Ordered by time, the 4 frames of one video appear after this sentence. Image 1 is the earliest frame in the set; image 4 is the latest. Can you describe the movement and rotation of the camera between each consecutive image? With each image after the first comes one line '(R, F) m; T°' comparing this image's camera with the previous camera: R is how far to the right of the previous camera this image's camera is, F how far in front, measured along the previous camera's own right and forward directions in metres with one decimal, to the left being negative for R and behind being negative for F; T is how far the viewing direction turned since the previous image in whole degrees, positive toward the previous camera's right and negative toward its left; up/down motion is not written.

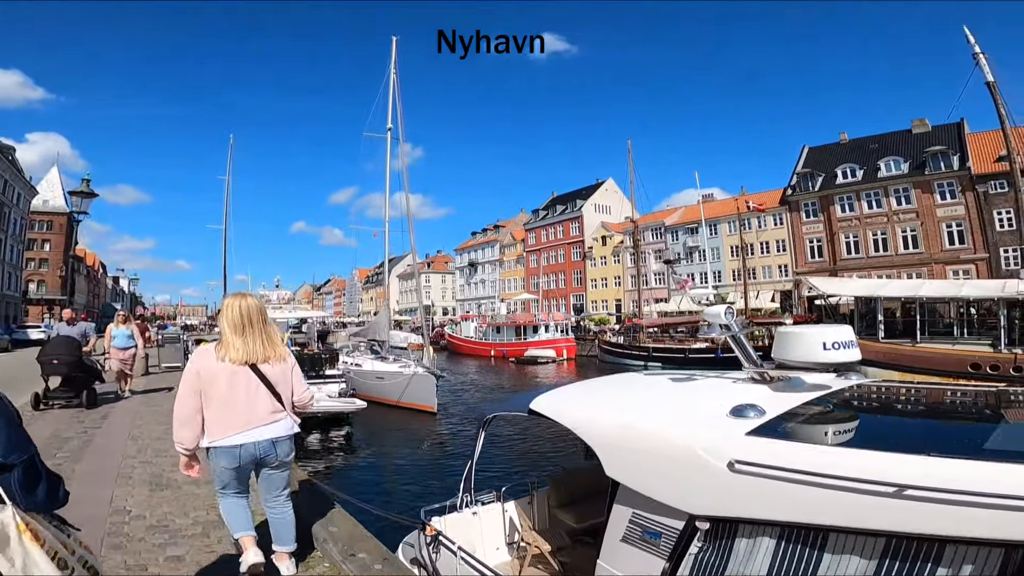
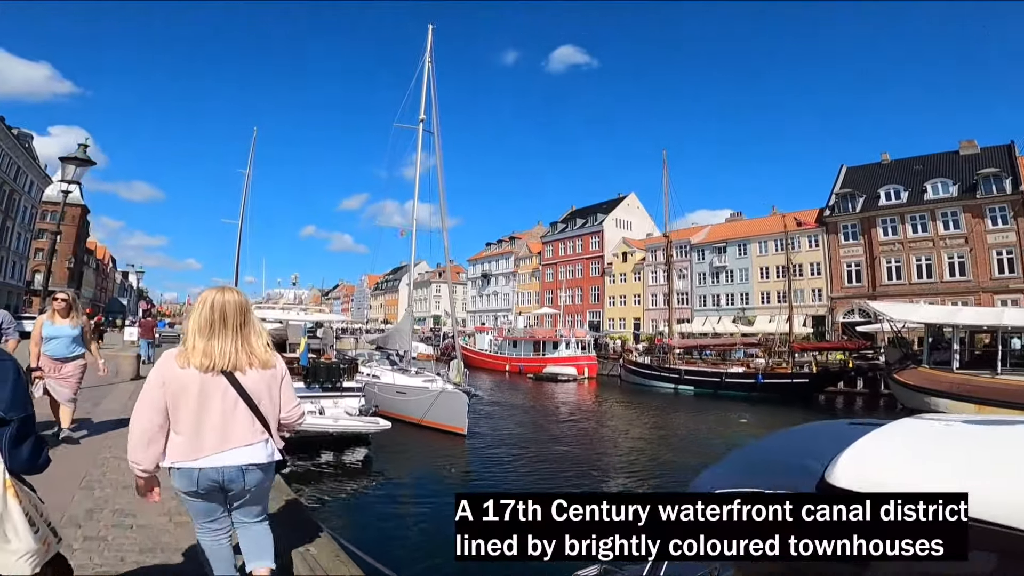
(-0.9, +1.6) m; -1°
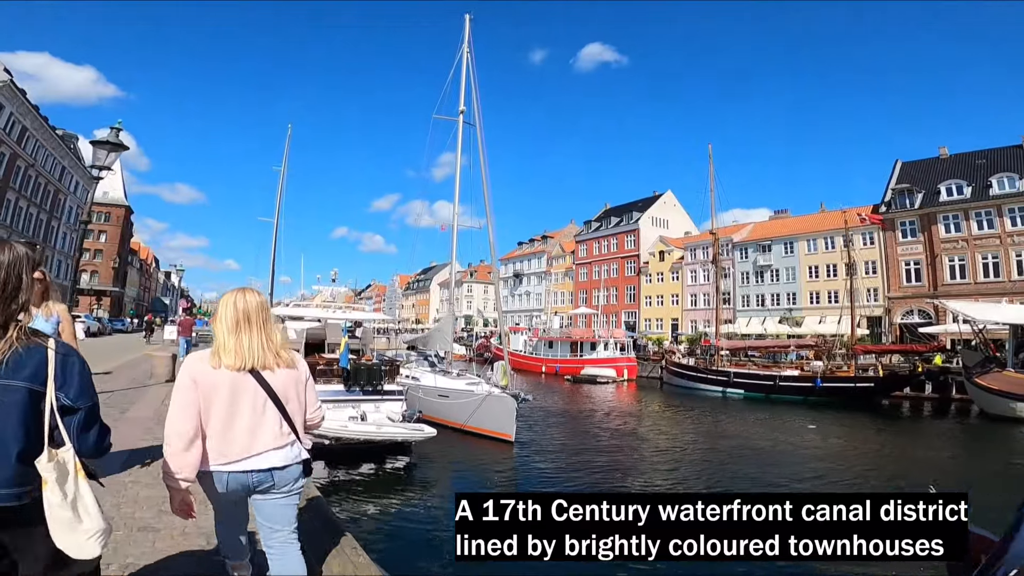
(-0.5, +0.8) m; -3°
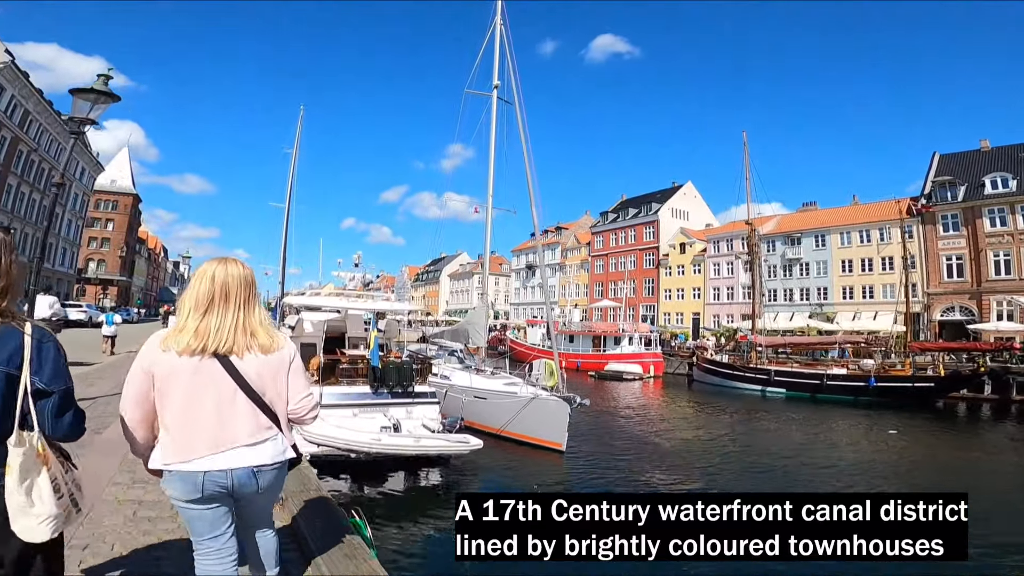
(-0.8, +1.5) m; -1°
